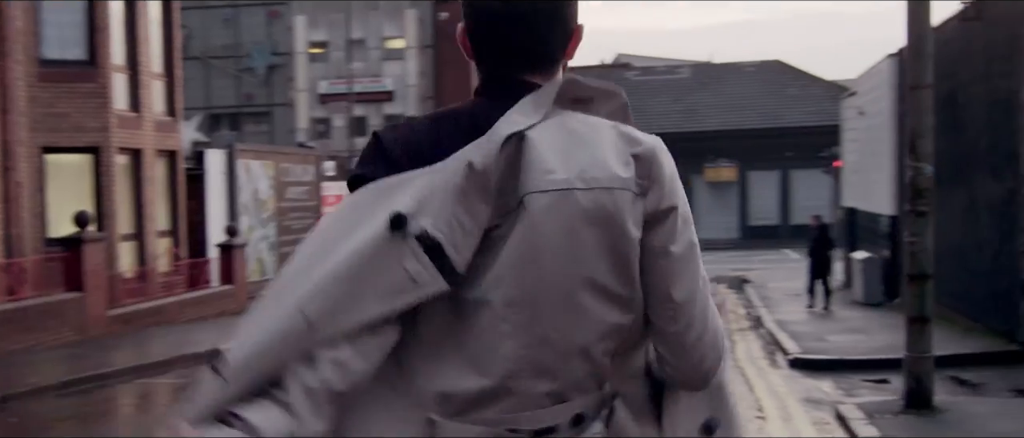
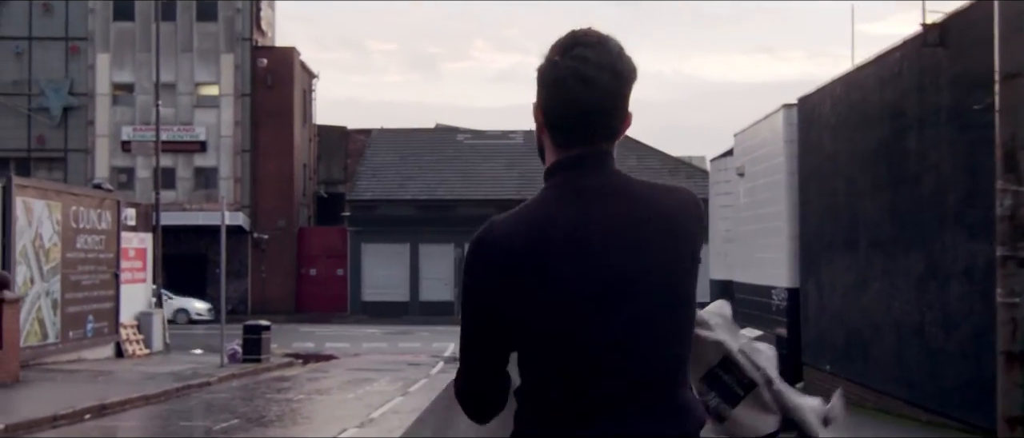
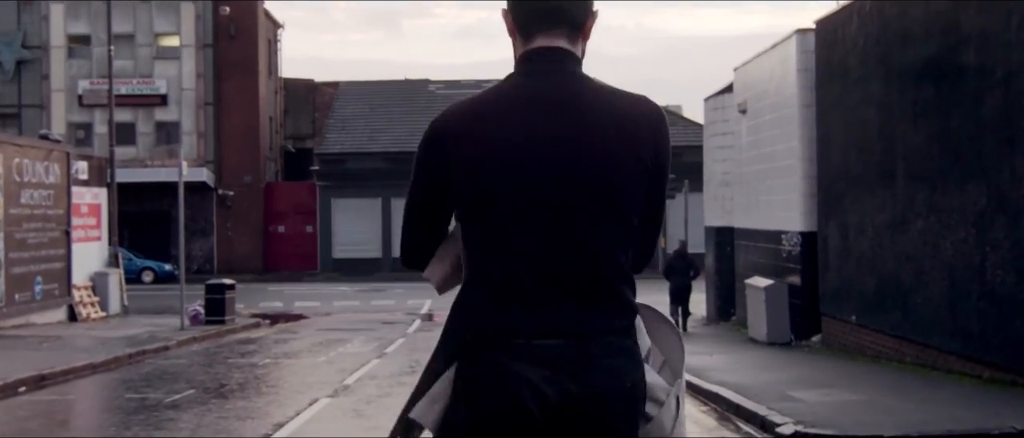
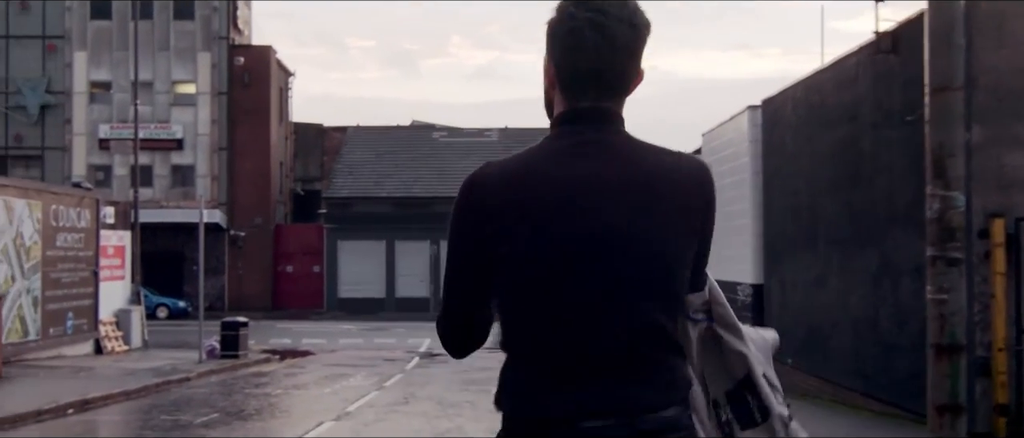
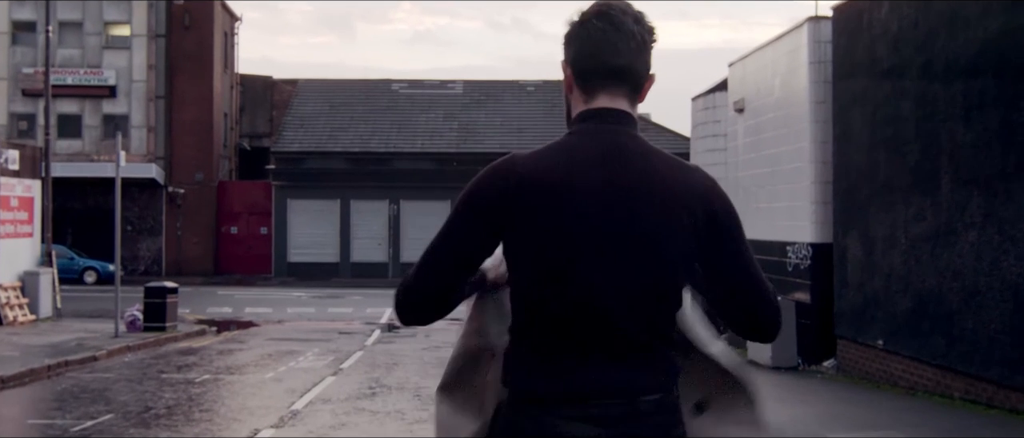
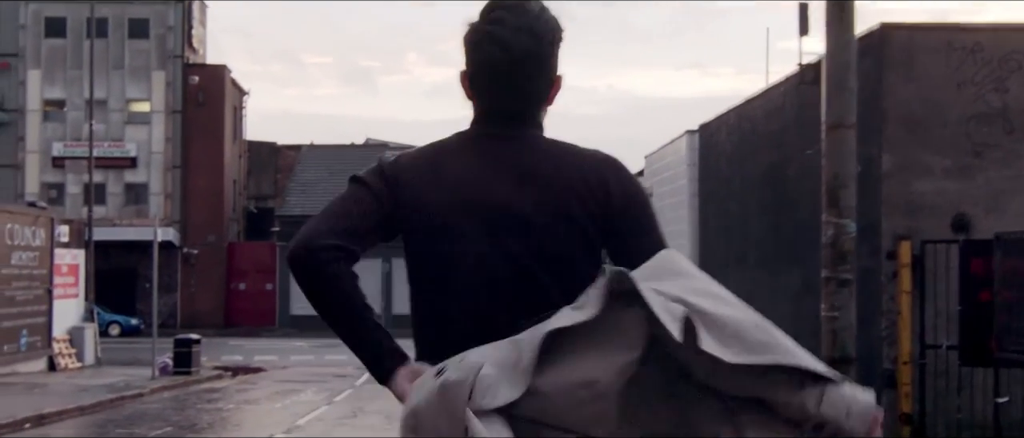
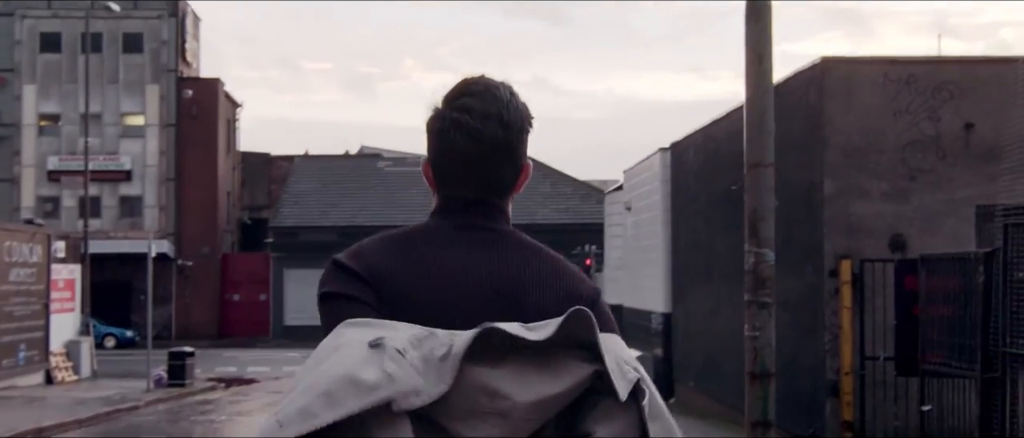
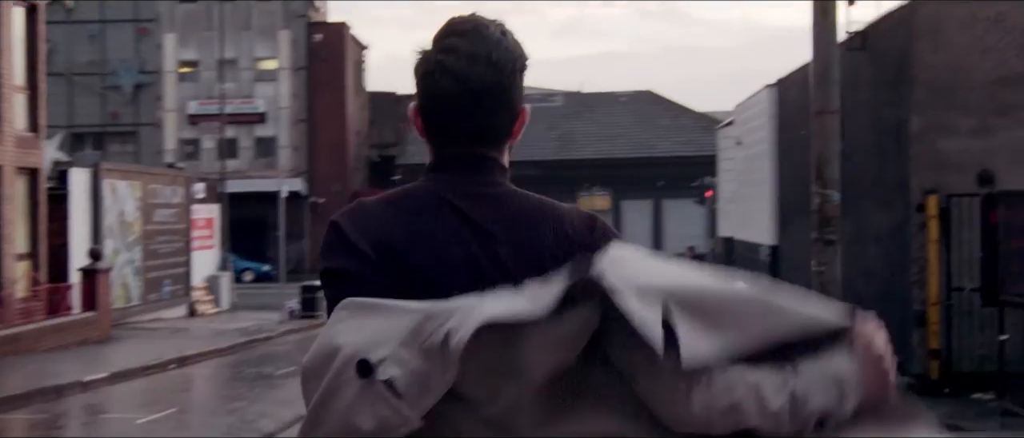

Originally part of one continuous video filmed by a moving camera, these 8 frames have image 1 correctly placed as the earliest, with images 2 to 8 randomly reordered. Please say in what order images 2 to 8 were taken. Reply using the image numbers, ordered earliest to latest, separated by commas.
8, 7, 6, 4, 2, 3, 5
